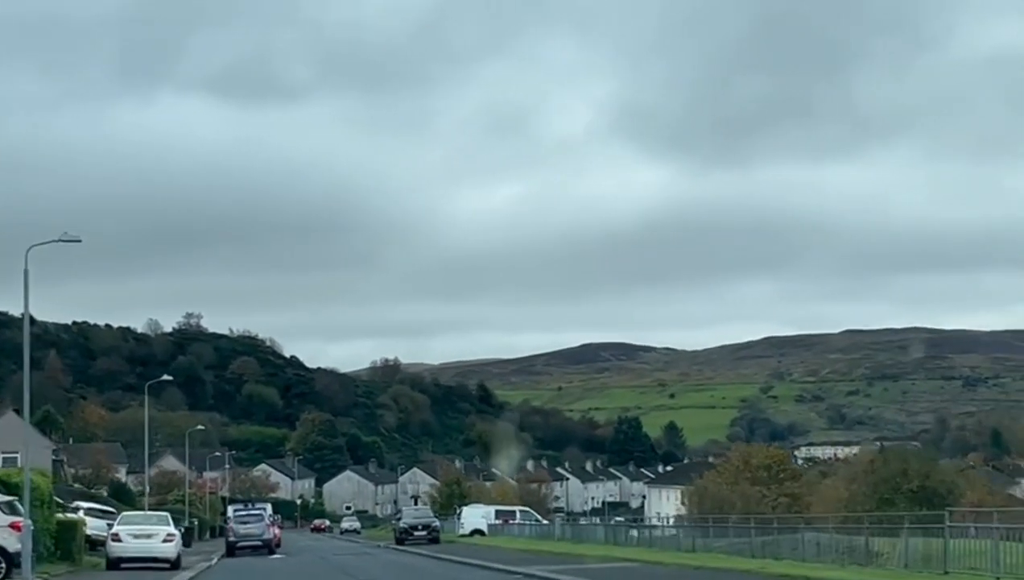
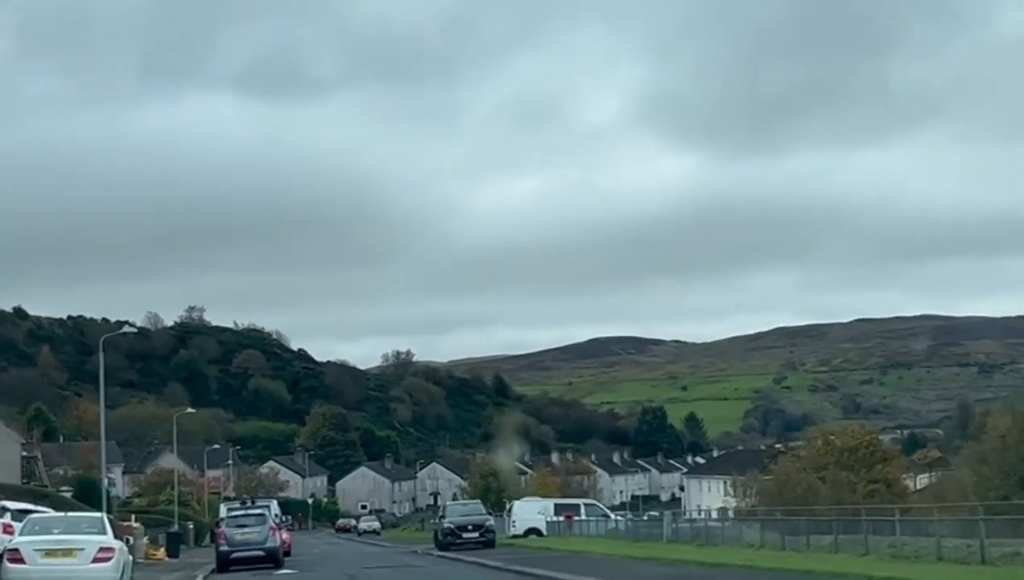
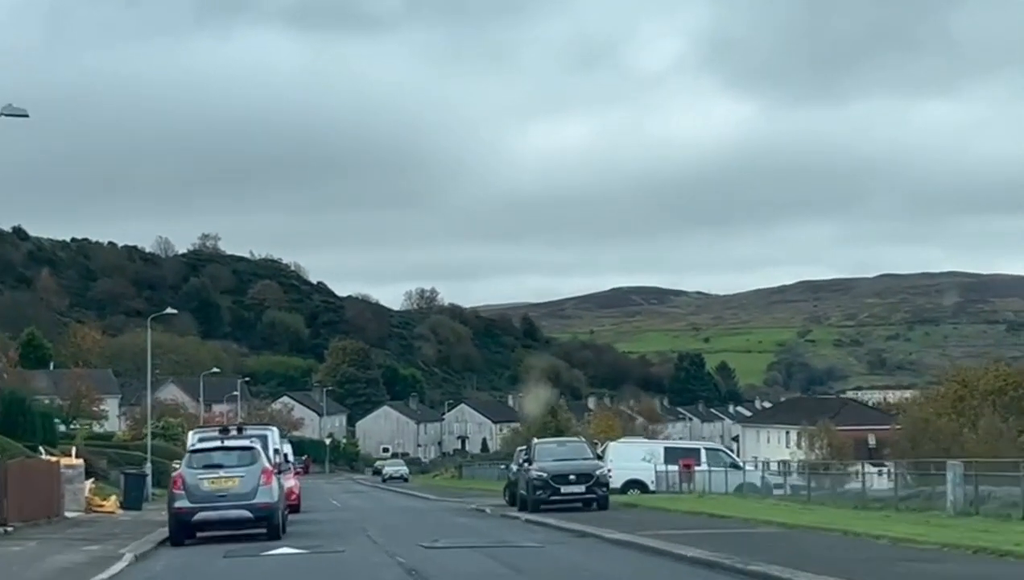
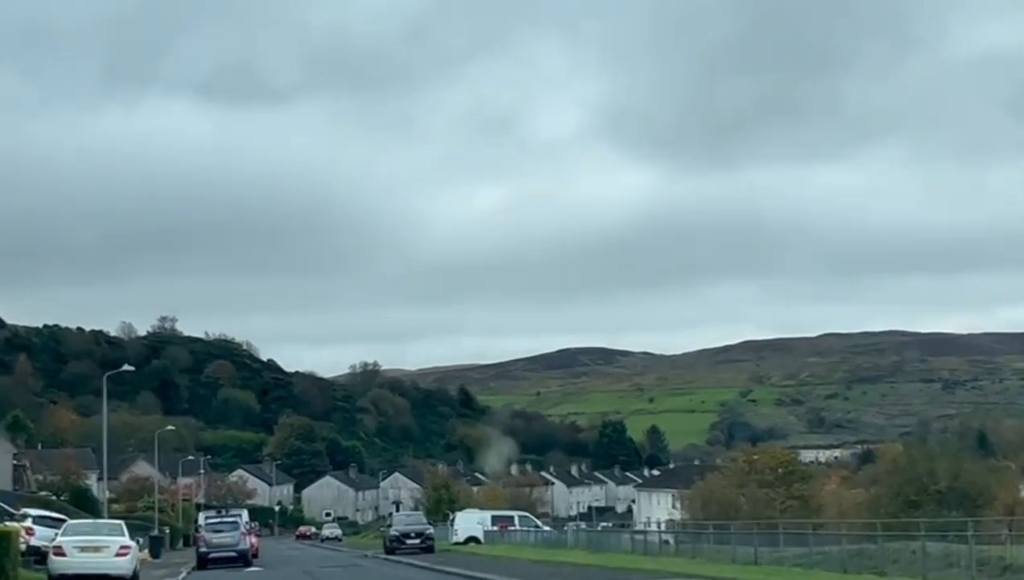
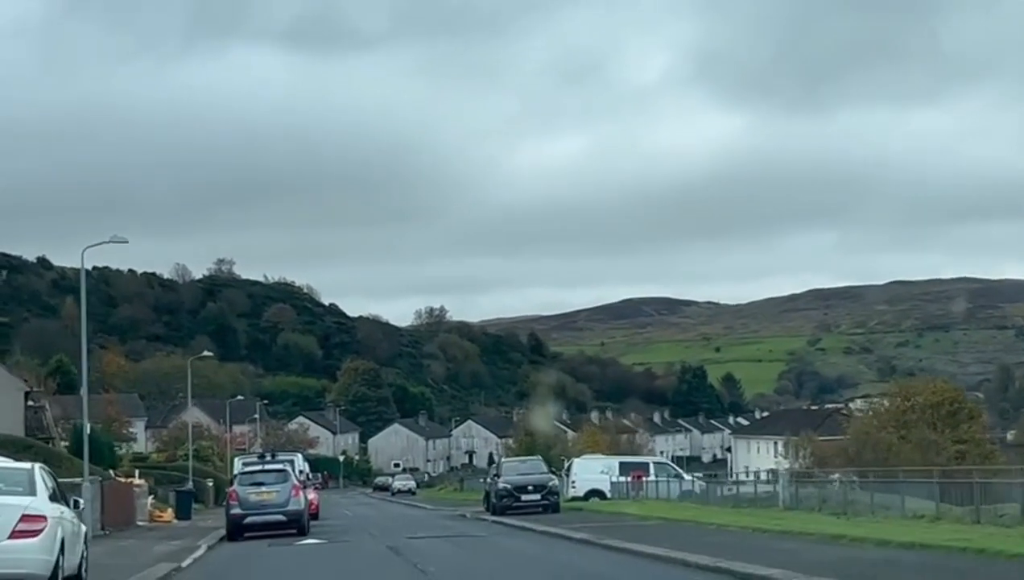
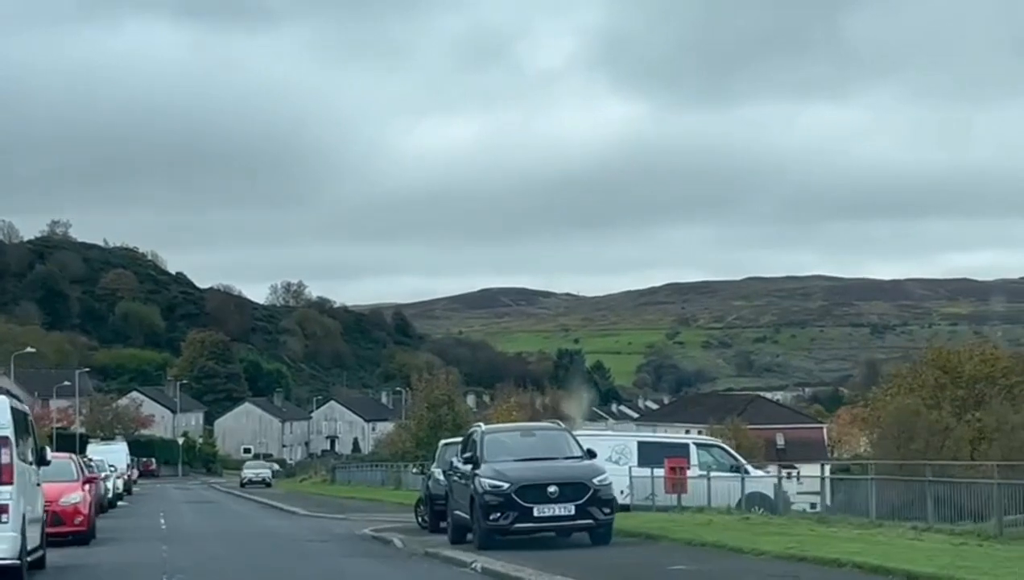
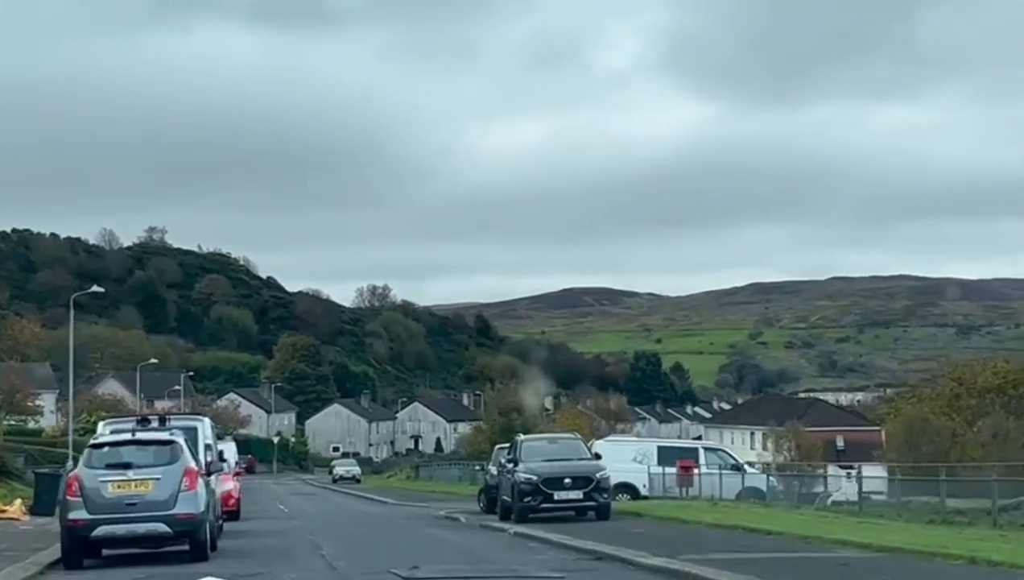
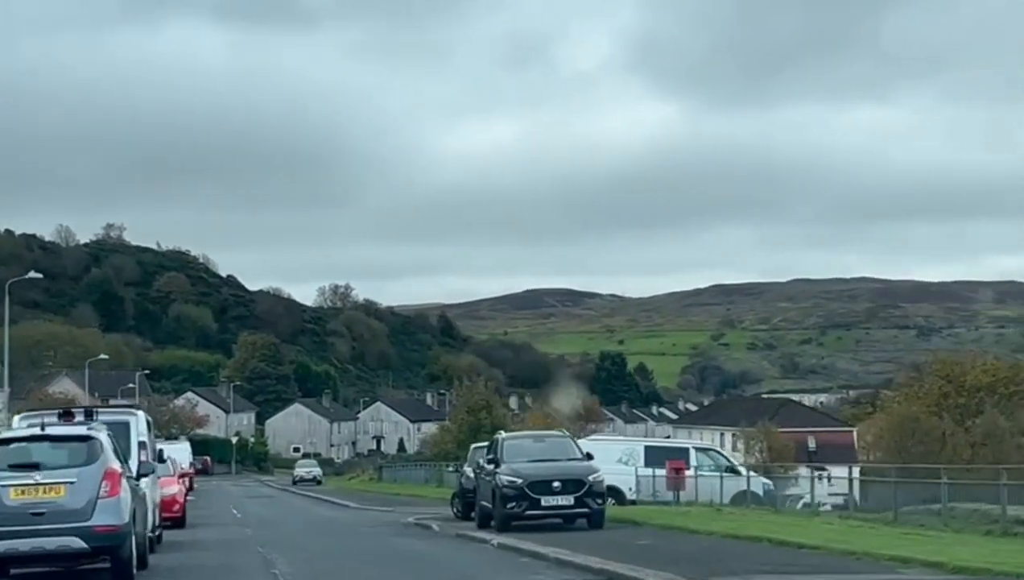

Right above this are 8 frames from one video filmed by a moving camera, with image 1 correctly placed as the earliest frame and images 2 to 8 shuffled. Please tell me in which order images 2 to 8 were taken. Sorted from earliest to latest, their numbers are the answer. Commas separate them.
4, 2, 5, 3, 7, 8, 6
